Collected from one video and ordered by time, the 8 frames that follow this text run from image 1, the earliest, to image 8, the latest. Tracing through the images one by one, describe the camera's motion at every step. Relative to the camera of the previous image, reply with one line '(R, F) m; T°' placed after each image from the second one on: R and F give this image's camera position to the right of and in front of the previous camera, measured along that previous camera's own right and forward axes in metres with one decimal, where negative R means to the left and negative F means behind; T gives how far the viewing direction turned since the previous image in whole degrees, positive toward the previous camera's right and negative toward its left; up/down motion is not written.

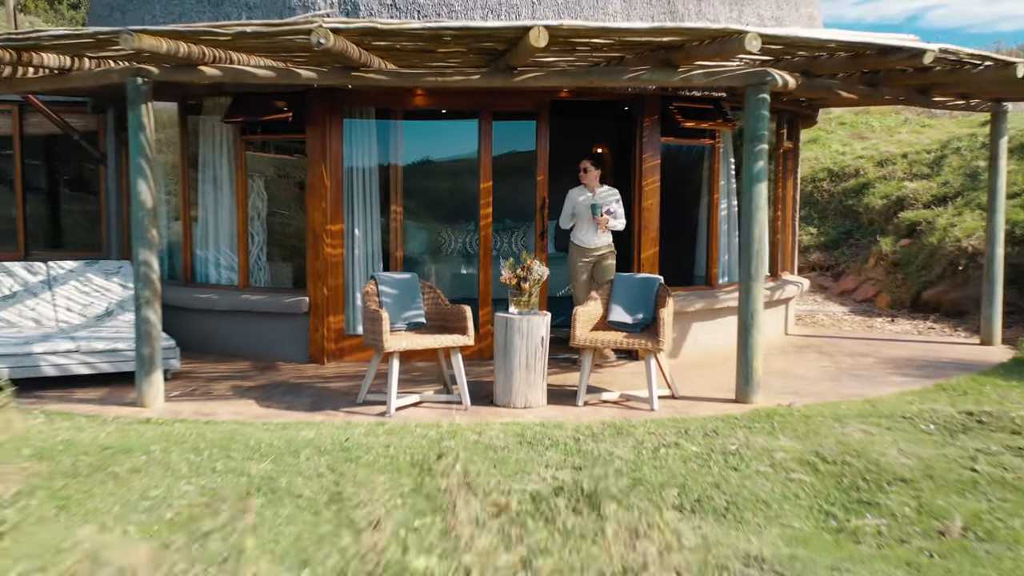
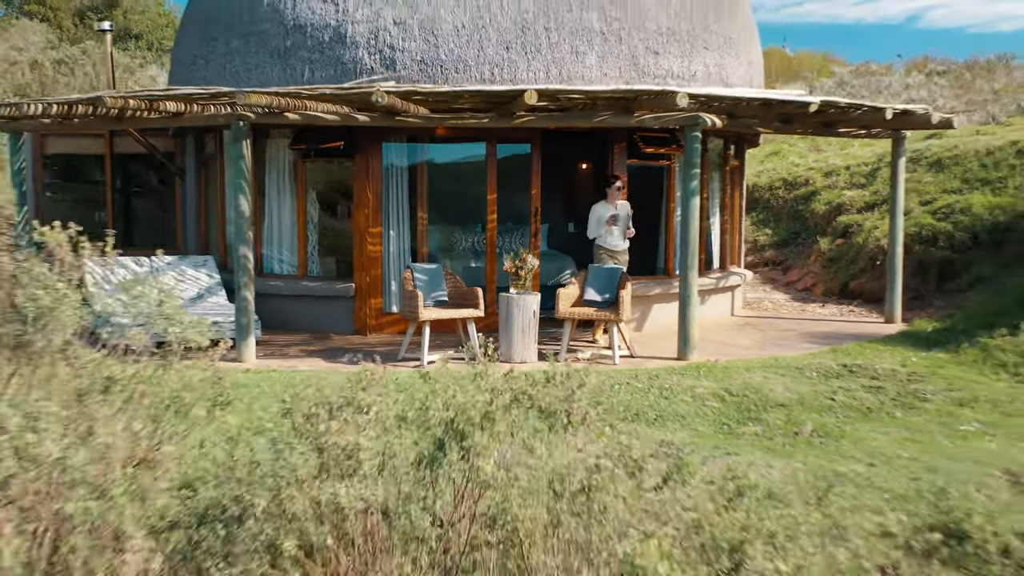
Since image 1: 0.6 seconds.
(0.0, -1.0) m; 0°
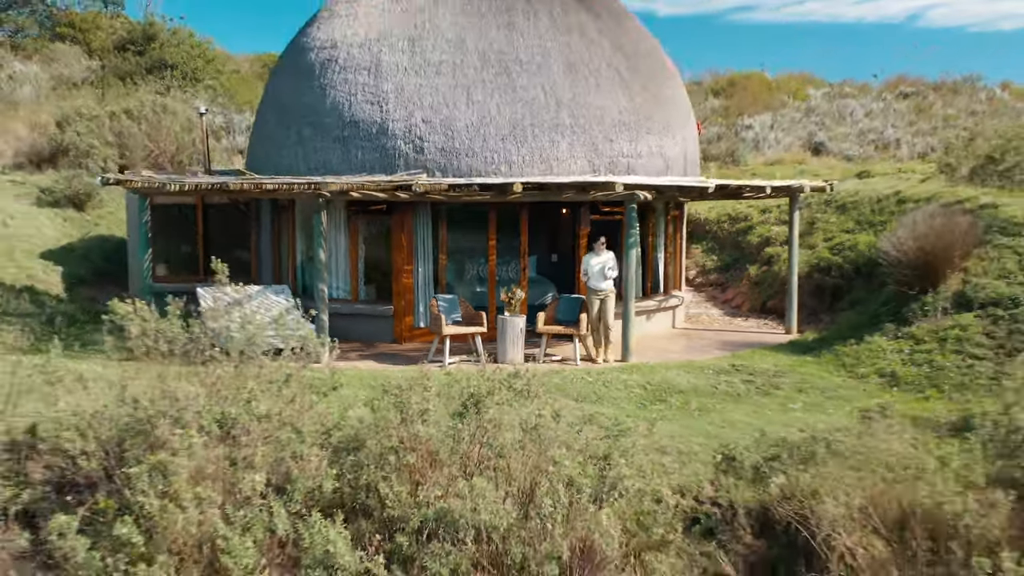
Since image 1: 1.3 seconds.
(0.0, -1.7) m; 0°
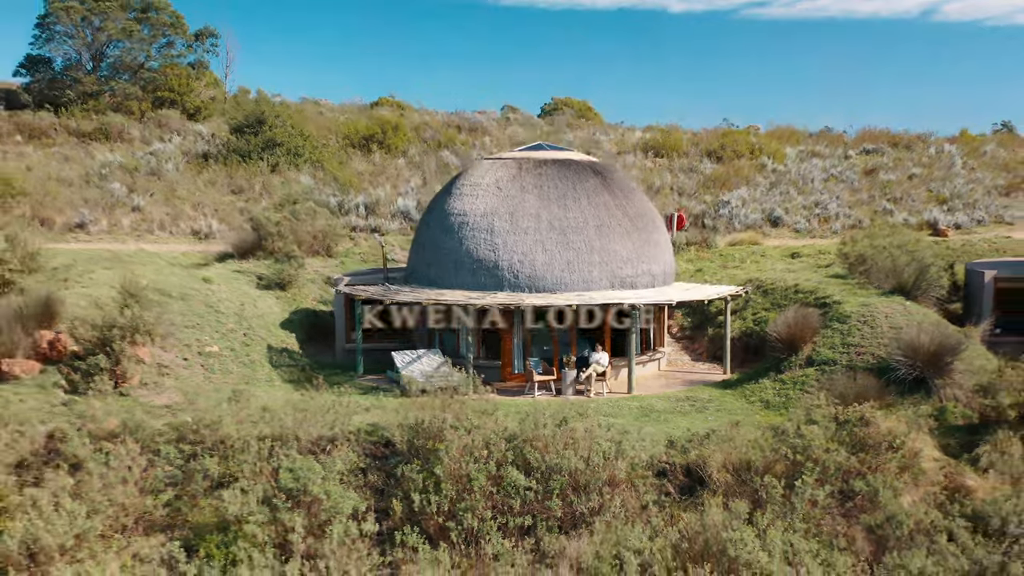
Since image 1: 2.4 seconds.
(-0.4, -4.9) m; -1°
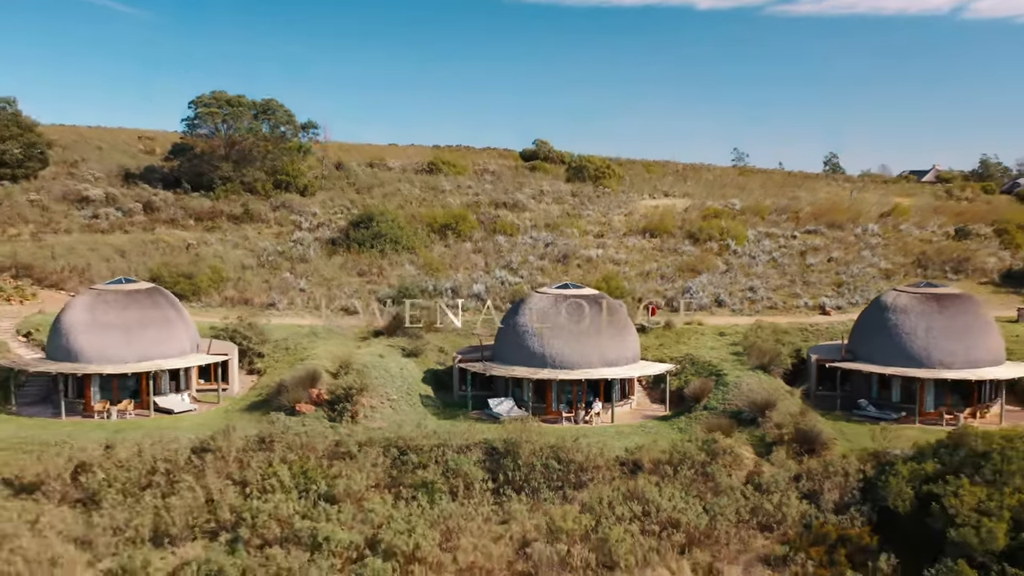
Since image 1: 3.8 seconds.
(-0.2, -9.9) m; -1°
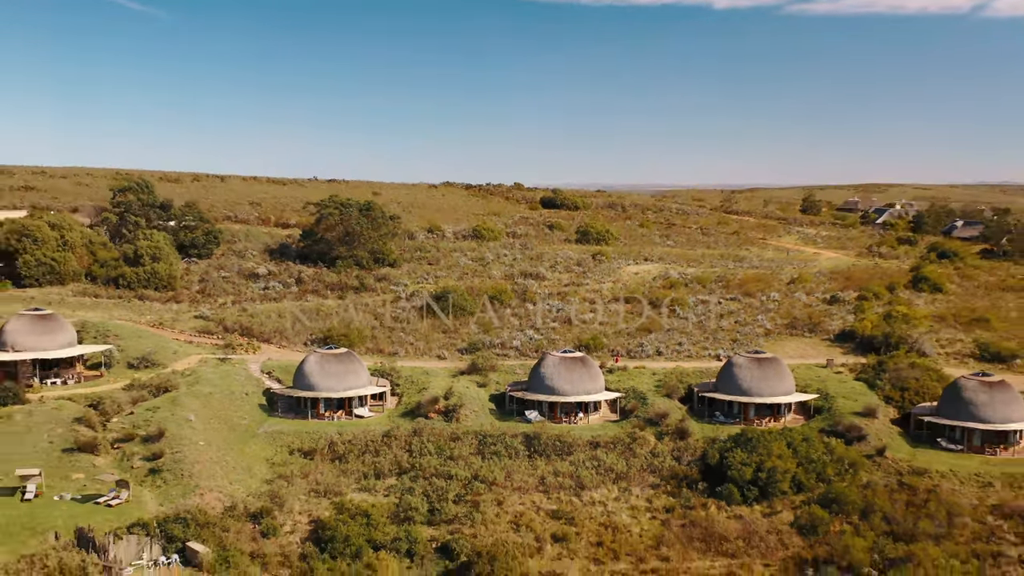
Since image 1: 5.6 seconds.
(-0.2, -19.6) m; -1°
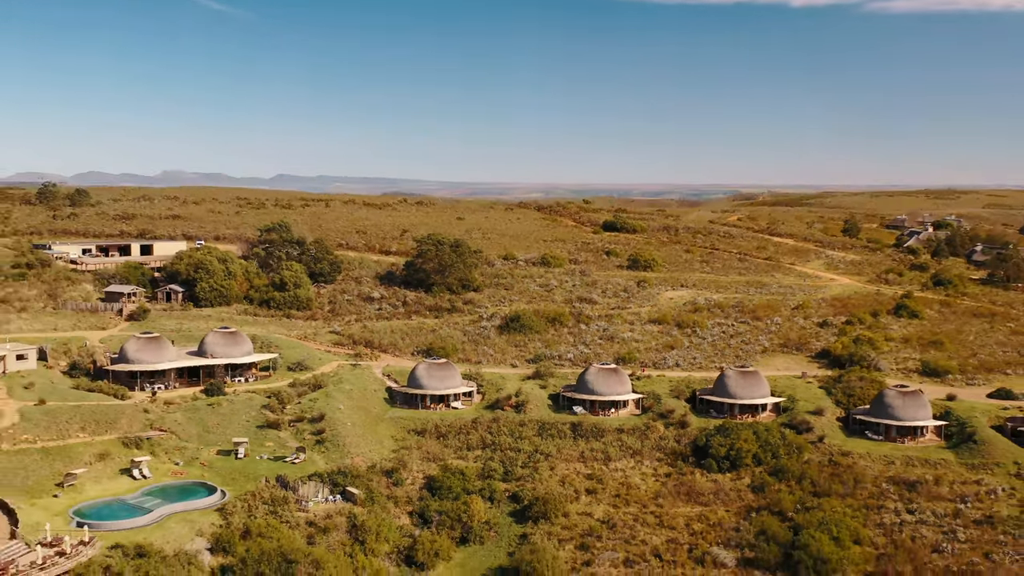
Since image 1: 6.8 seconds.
(+1.0, -16.1) m; -4°
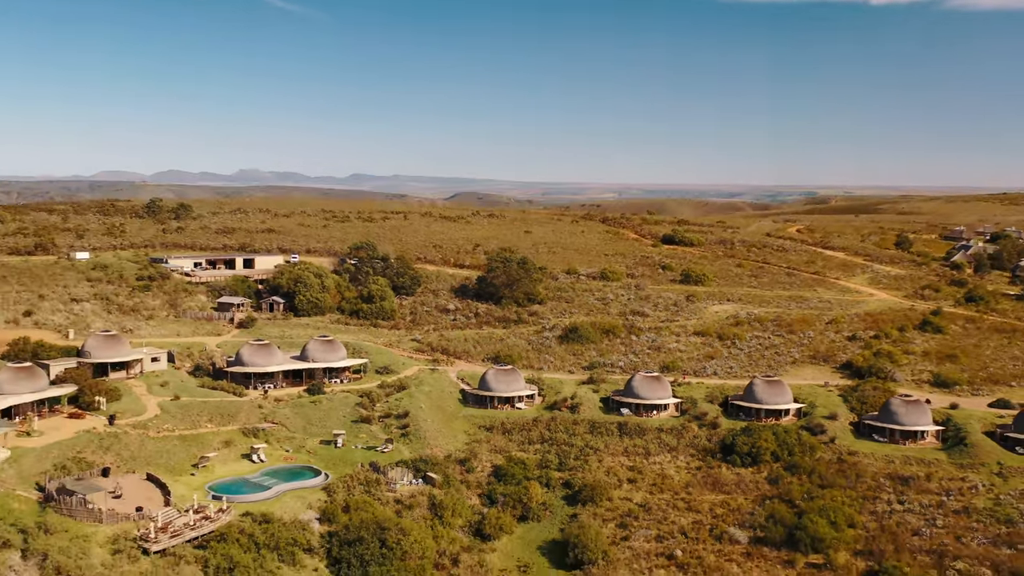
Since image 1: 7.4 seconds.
(+0.8, -9.2) m; -3°
